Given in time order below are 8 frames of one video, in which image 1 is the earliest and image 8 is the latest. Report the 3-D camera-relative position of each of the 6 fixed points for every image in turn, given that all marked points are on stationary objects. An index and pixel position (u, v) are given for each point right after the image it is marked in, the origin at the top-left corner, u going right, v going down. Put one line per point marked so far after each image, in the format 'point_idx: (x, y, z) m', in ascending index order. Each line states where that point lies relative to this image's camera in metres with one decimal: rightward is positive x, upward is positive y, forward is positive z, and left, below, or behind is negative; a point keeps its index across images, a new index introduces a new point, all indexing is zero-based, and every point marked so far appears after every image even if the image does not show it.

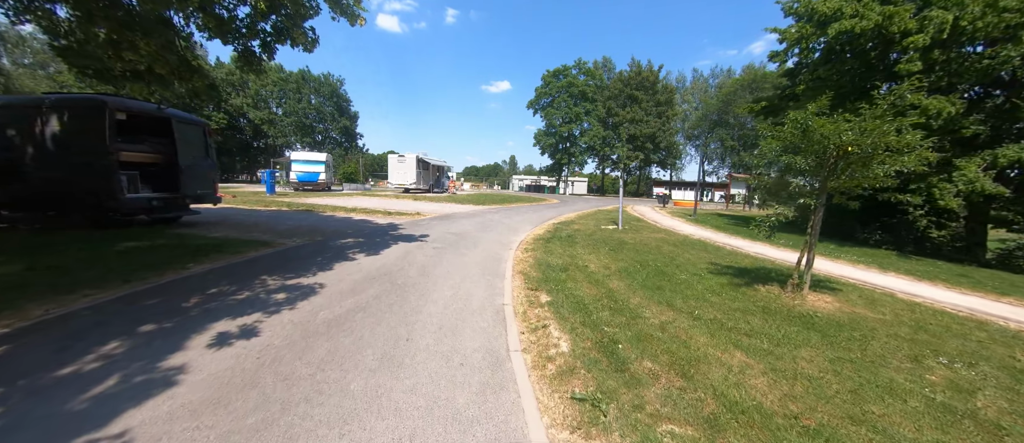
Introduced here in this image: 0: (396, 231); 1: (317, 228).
0: (-4.0, -0.3, +11.1) m
1: (-6.8, -0.2, +11.2) m
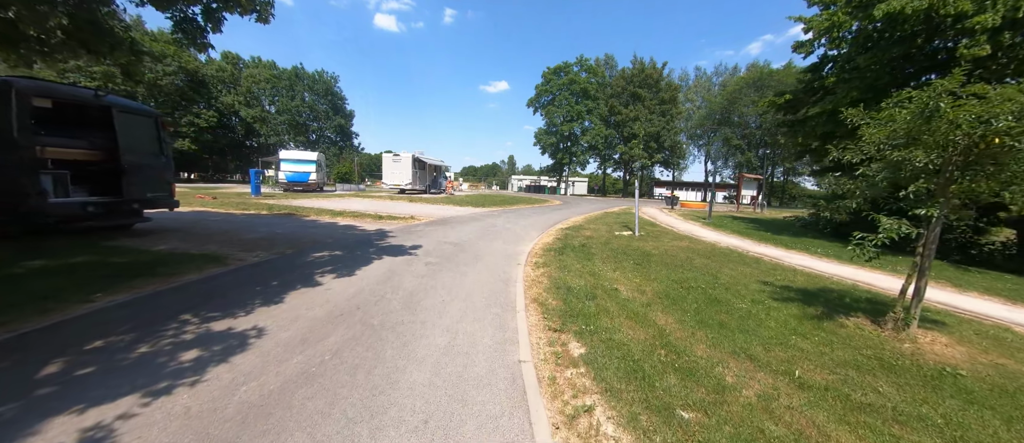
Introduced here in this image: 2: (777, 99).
0: (-3.9, -0.5, +9.6) m
1: (-6.6, -0.5, +9.6) m
2: (+15.3, +7.0, +18.4) m
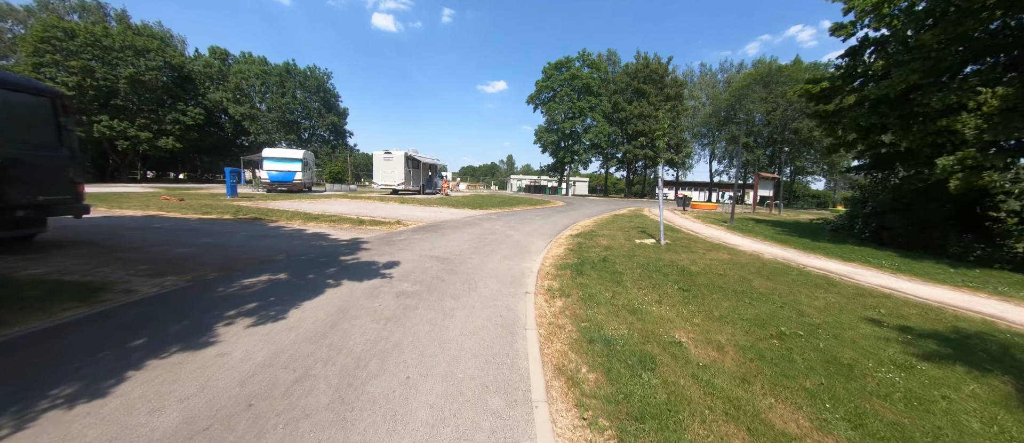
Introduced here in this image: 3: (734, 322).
0: (-3.8, -0.8, +7.6) m
1: (-6.5, -0.7, +7.6) m
2: (+15.3, +6.8, +16.5) m
3: (+3.2, -1.4, +4.5) m
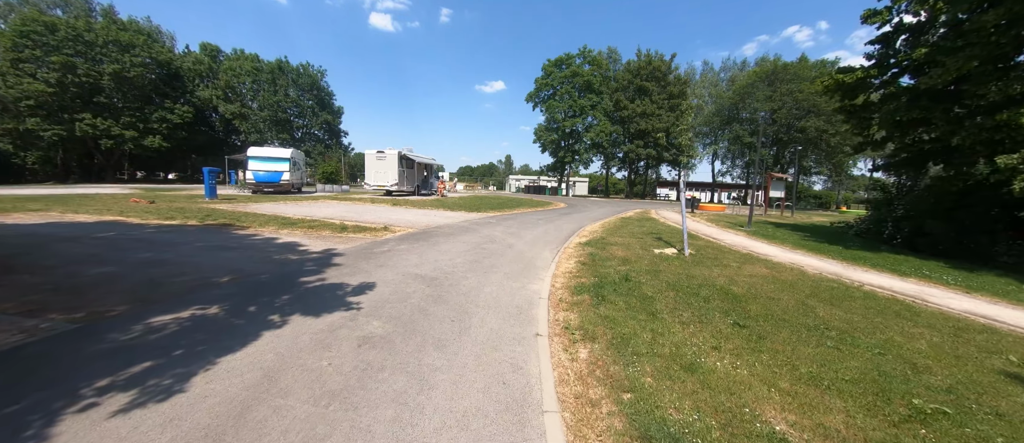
0: (-3.7, -1.0, +6.2) m
1: (-6.5, -0.9, +6.2) m
2: (+15.3, +6.6, +15.2) m
3: (+3.2, -1.6, +3.2) m
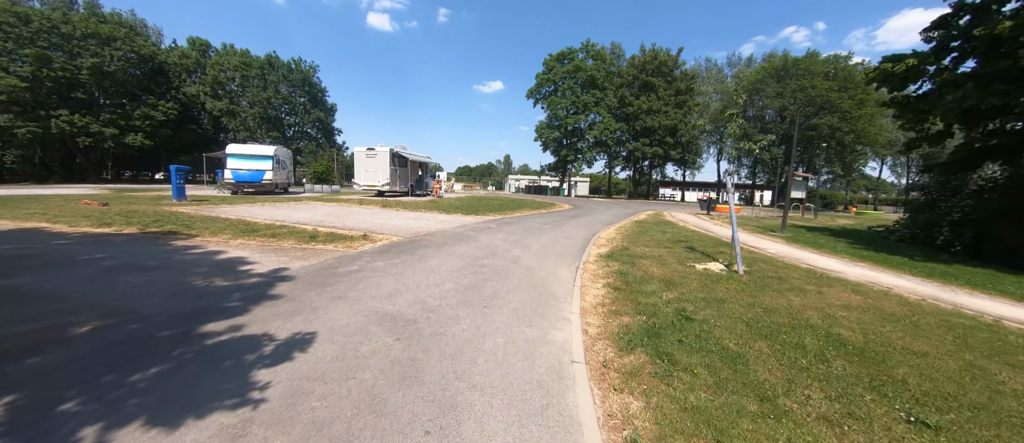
0: (-3.5, -1.2, +4.2) m
1: (-6.3, -1.1, +4.2) m
2: (+15.5, +6.4, +13.3) m
3: (+3.4, -1.9, +1.2) m
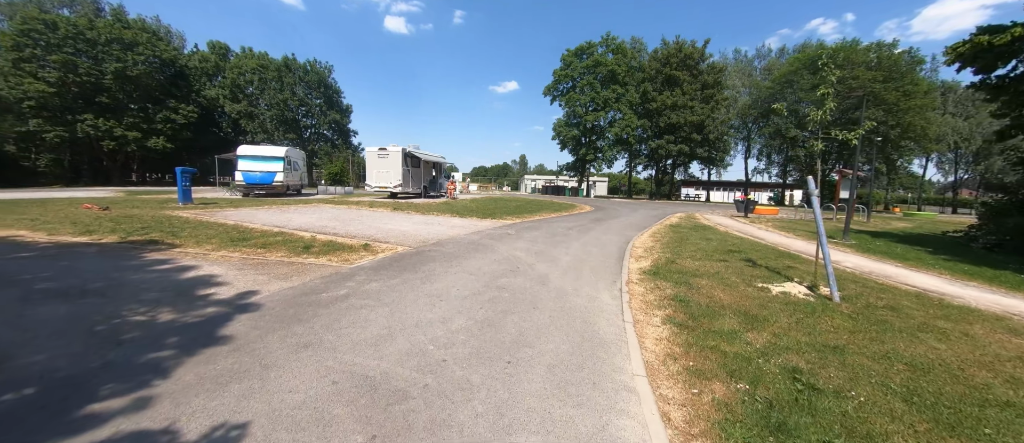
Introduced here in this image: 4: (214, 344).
0: (-3.2, -1.4, +3.0) m
1: (-6.0, -1.3, +3.0) m
2: (+16.2, +6.2, +11.1) m
3: (+3.6, -2.1, -0.4) m
4: (-3.2, -1.3, +3.5) m
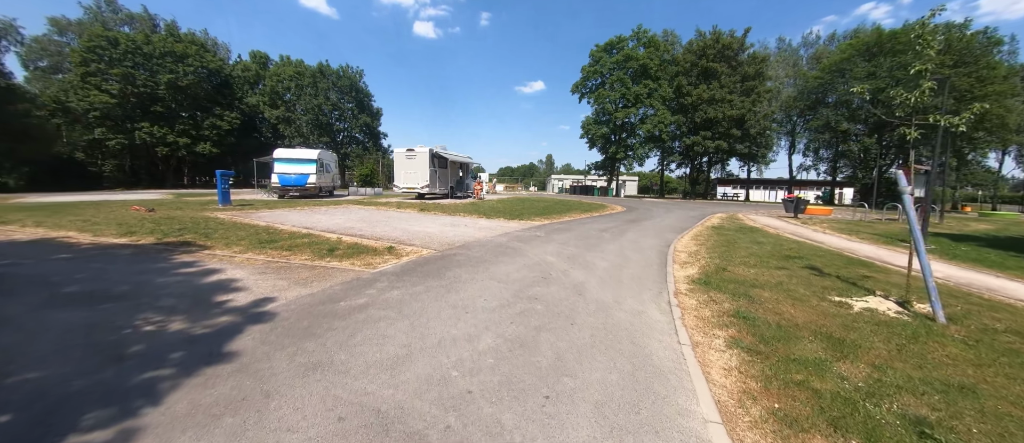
0: (-2.9, -1.5, +2.6) m
1: (-5.6, -1.4, +2.9) m
2: (+17.1, +6.2, +9.3) m
3: (+3.7, -2.1, -1.2) m
4: (-2.9, -1.4, +3.2) m
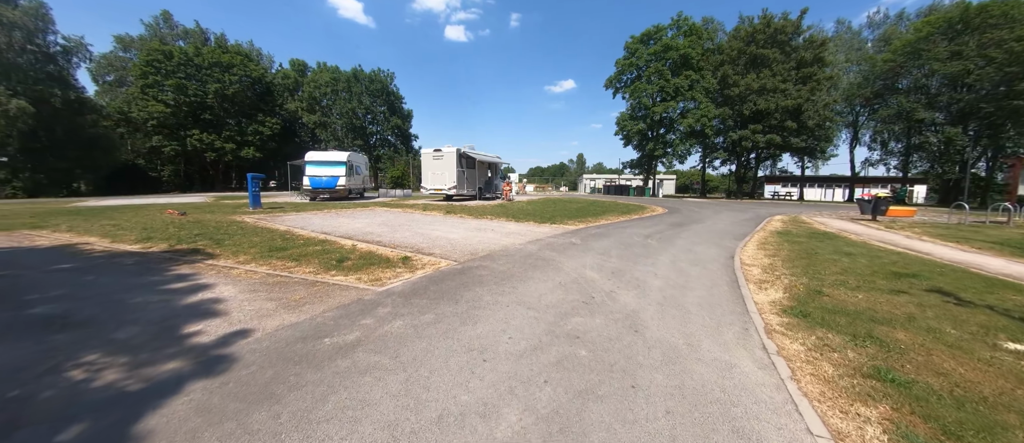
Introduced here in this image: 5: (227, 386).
0: (-2.7, -1.6, +1.7) m
1: (-5.4, -1.5, +2.2) m
2: (+17.8, +6.0, +6.5) m
3: (+3.5, -2.3, -2.7) m
4: (-2.6, -1.5, +2.2) m
5: (-2.5, -1.4, +2.8) m
